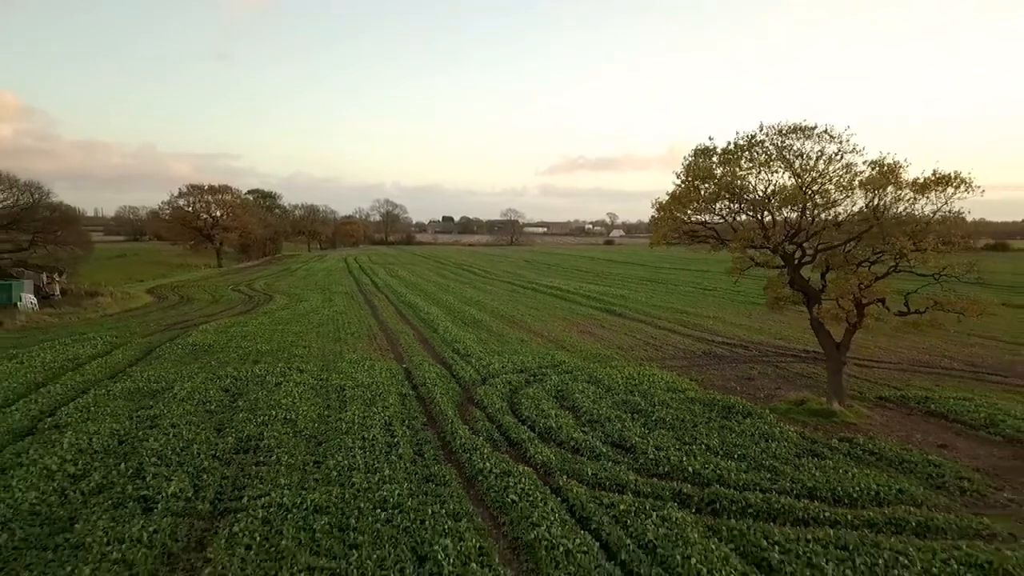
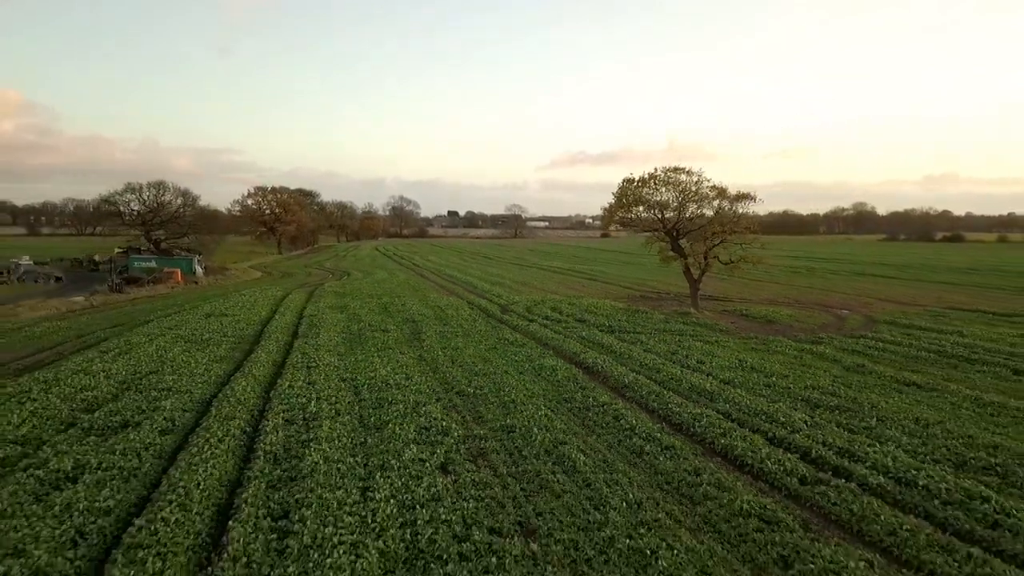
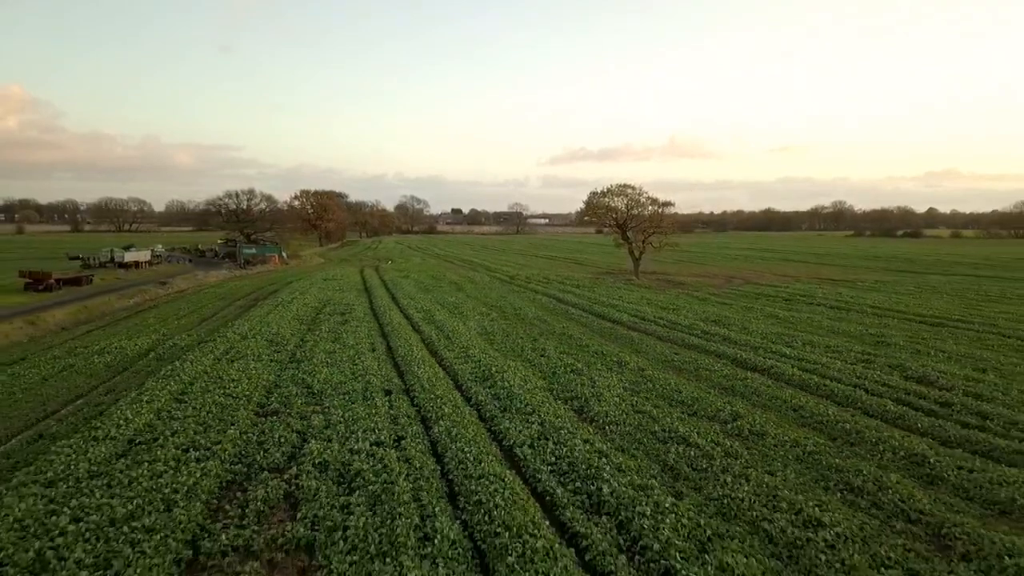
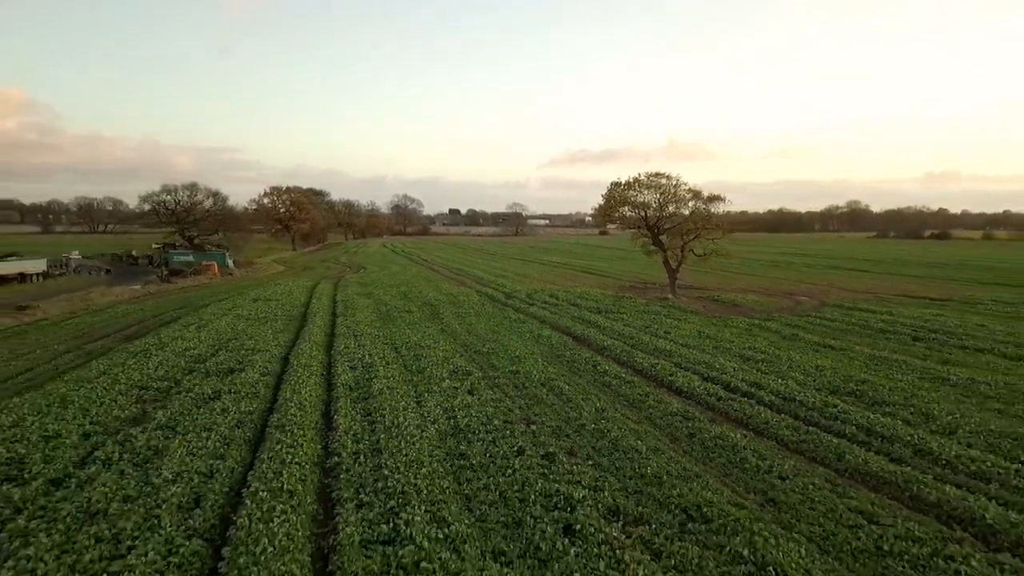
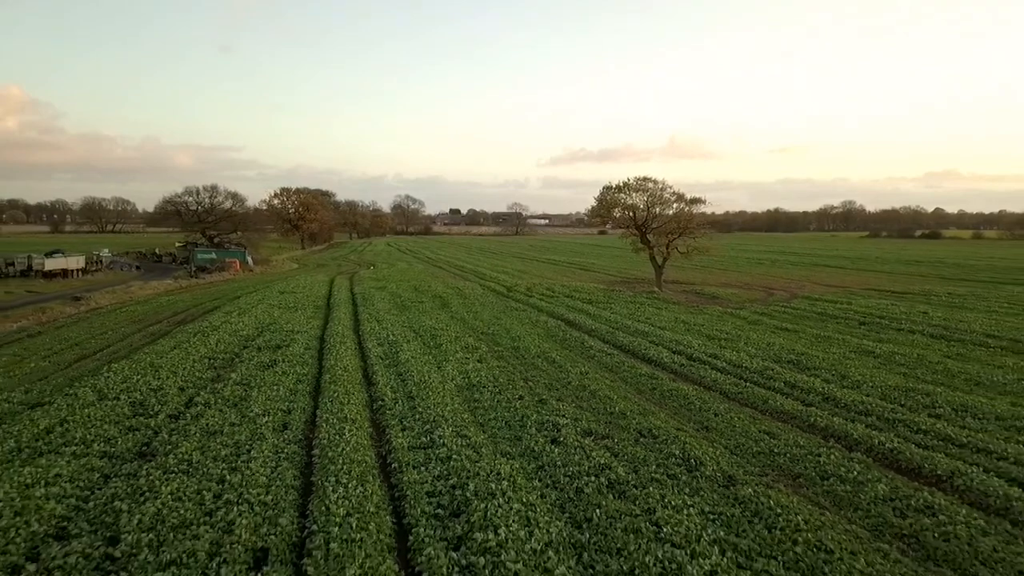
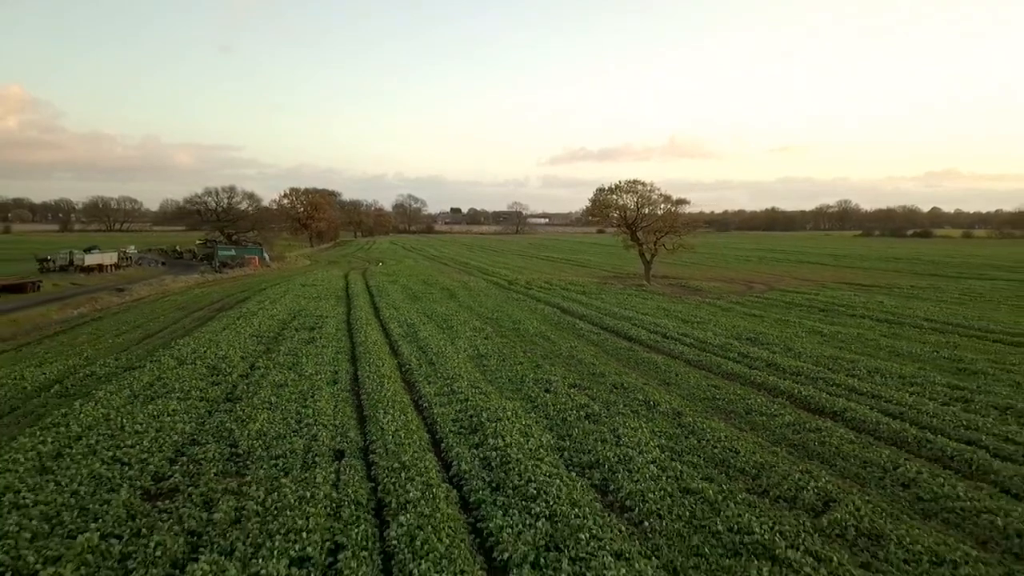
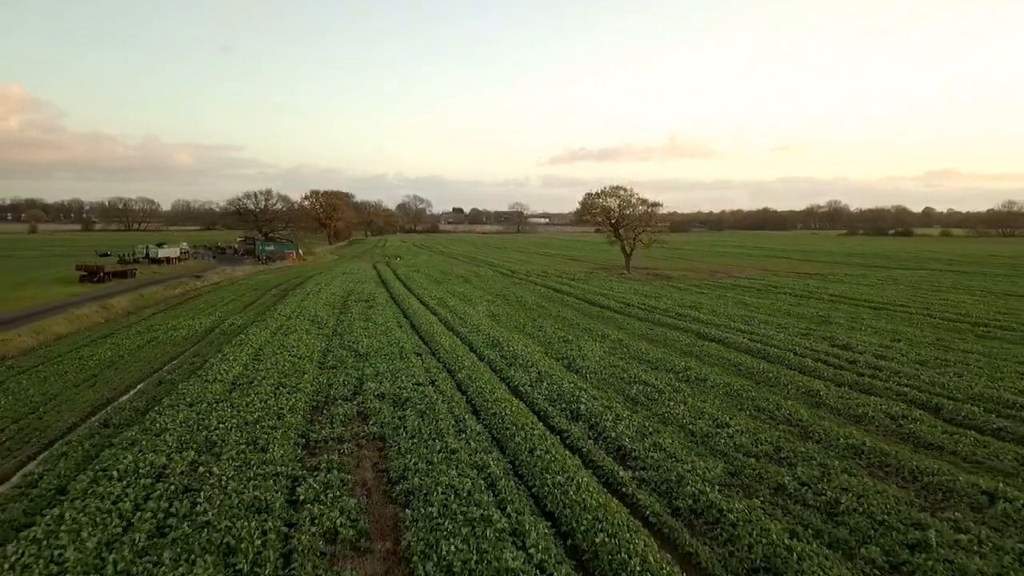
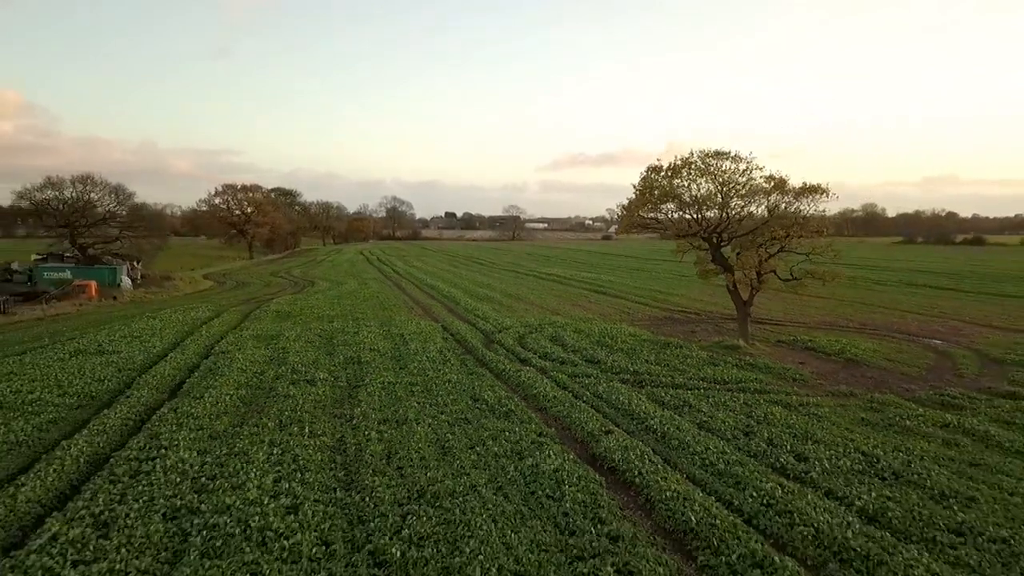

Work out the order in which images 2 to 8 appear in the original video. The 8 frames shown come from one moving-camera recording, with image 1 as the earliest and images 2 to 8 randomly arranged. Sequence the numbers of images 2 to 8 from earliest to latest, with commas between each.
8, 2, 4, 5, 6, 3, 7
